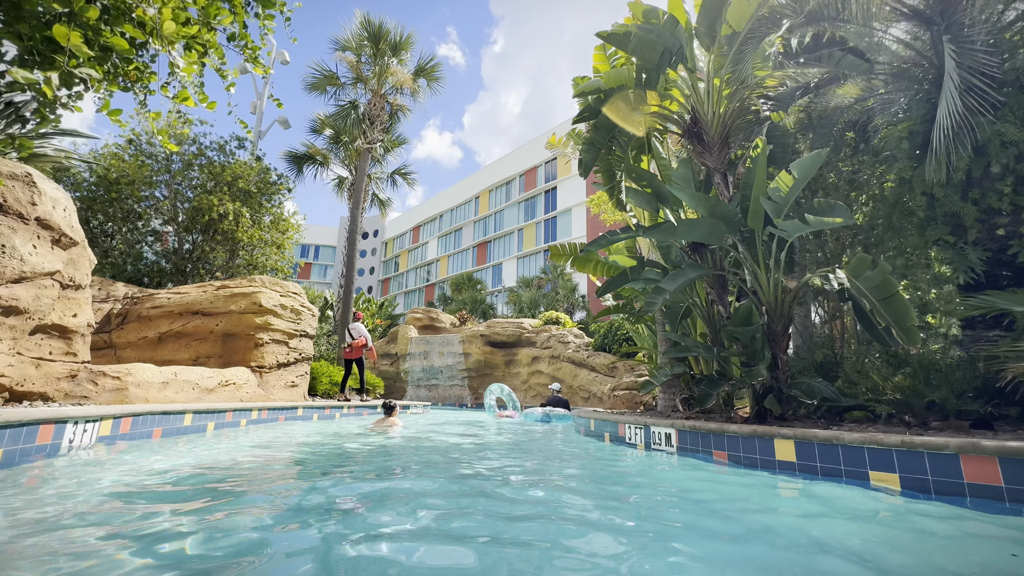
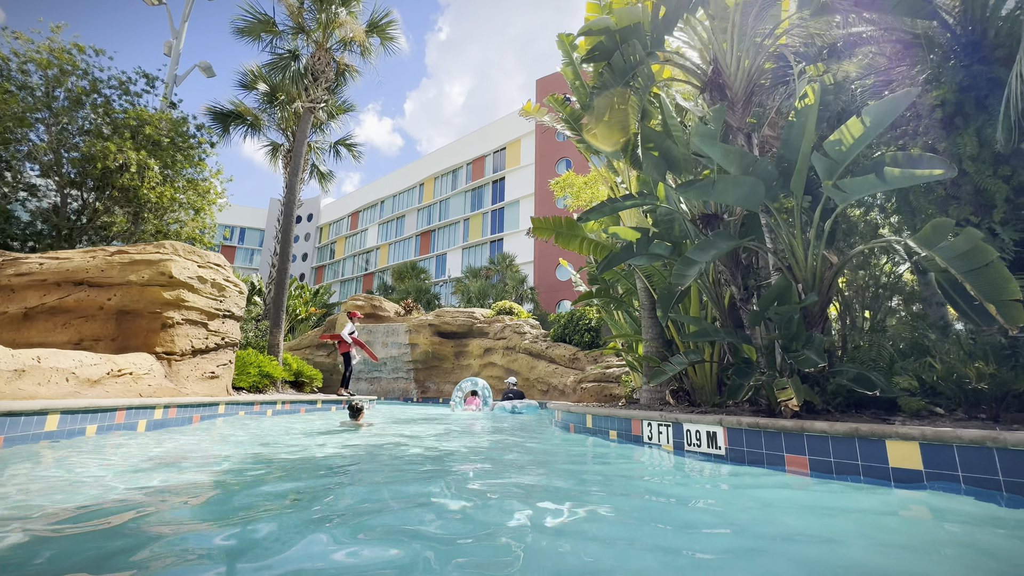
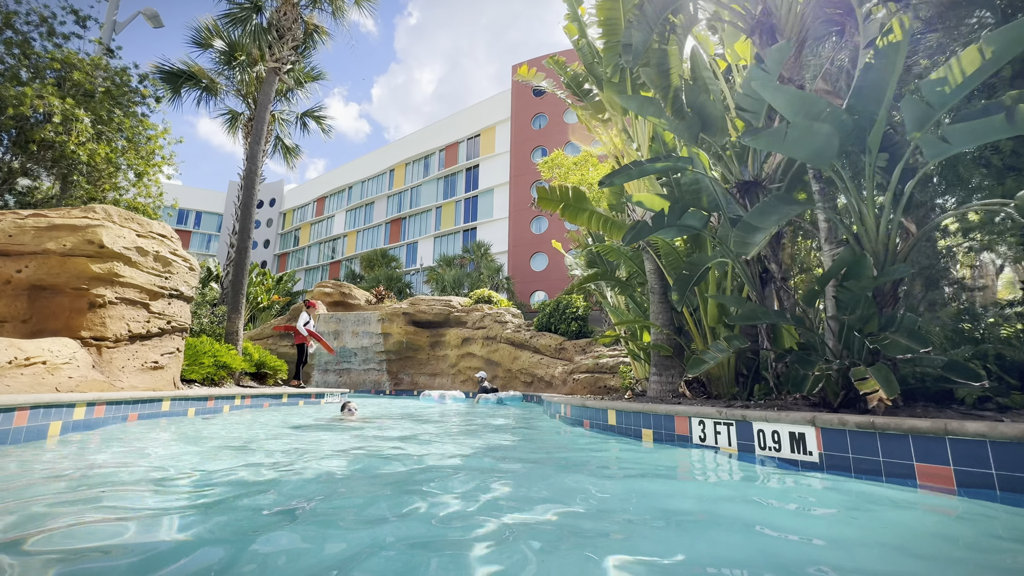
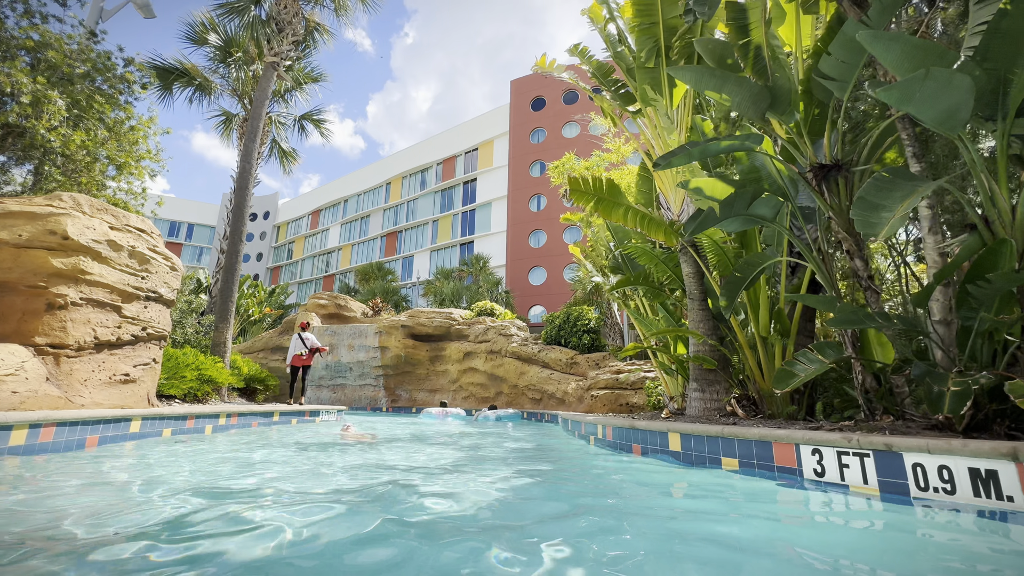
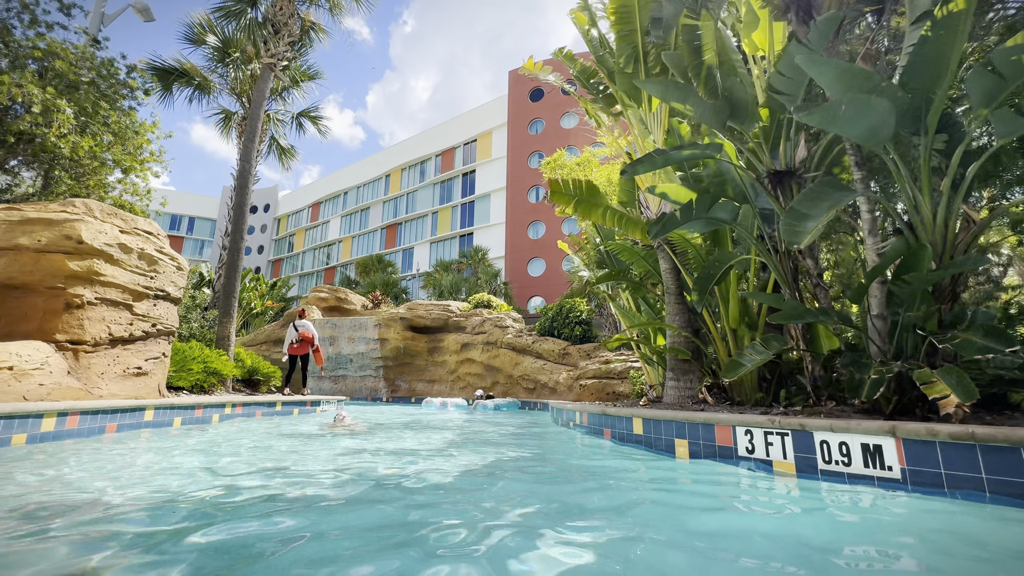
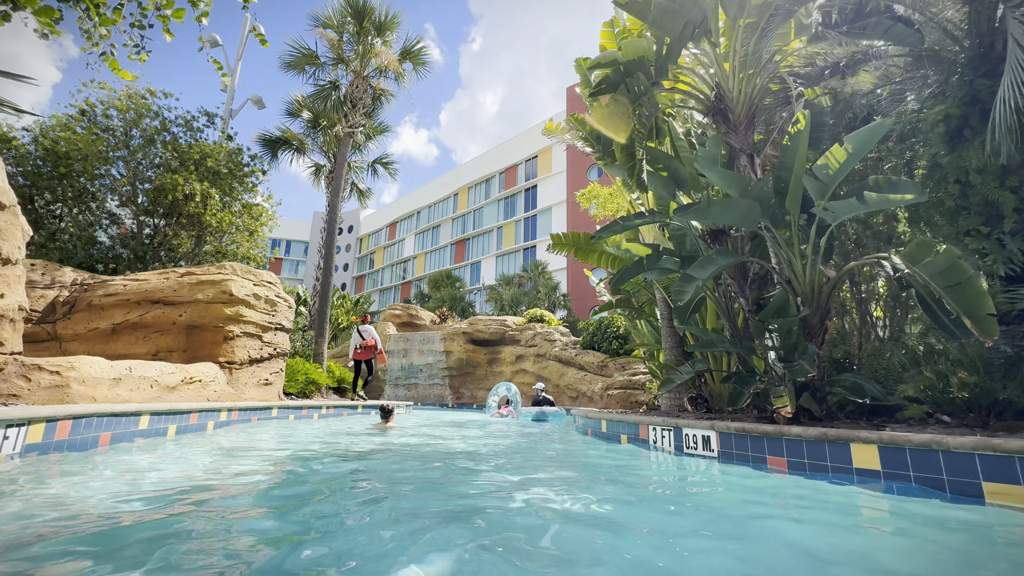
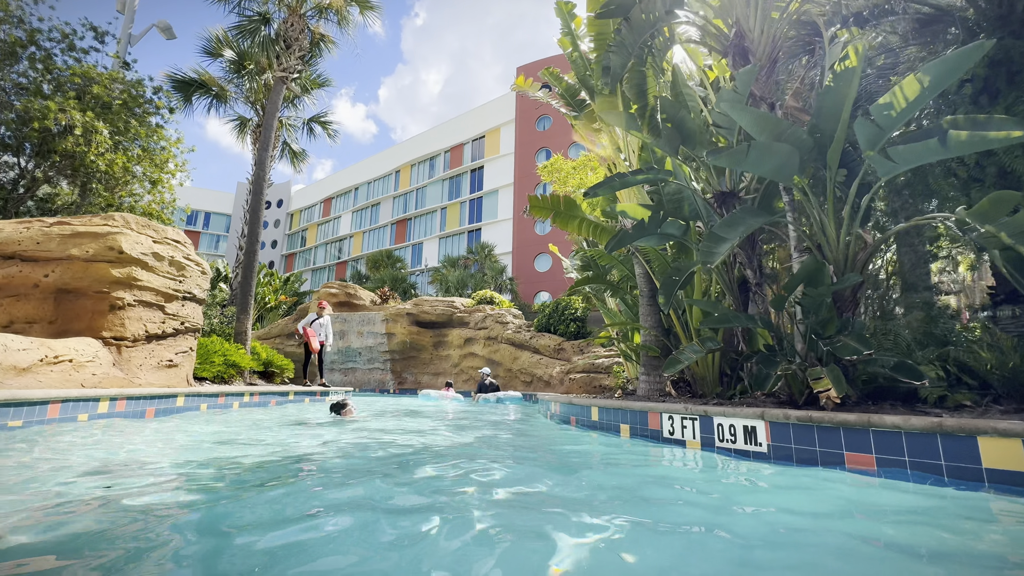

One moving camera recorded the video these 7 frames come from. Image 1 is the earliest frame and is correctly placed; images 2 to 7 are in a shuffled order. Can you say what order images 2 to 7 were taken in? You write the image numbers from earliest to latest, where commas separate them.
6, 2, 7, 3, 5, 4
